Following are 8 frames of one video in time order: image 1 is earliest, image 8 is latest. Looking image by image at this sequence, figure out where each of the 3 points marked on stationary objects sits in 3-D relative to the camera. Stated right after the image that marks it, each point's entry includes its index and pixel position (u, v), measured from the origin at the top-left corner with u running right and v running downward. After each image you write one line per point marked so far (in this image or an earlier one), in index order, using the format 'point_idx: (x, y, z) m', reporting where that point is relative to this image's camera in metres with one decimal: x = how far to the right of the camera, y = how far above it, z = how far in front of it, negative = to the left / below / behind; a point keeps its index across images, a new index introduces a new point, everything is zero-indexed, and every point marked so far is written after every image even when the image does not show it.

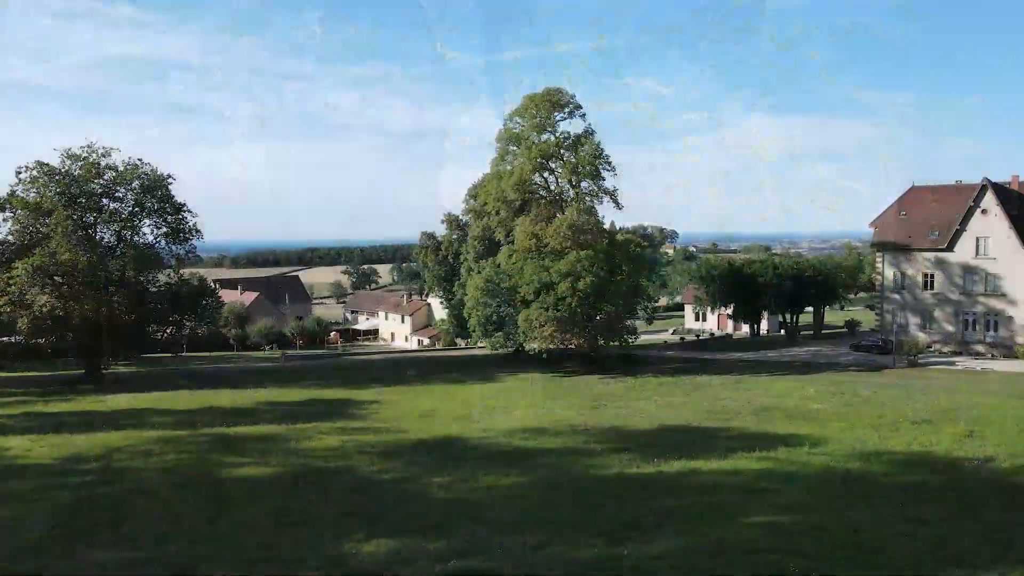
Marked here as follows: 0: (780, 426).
0: (+7.7, -4.0, +19.7) m
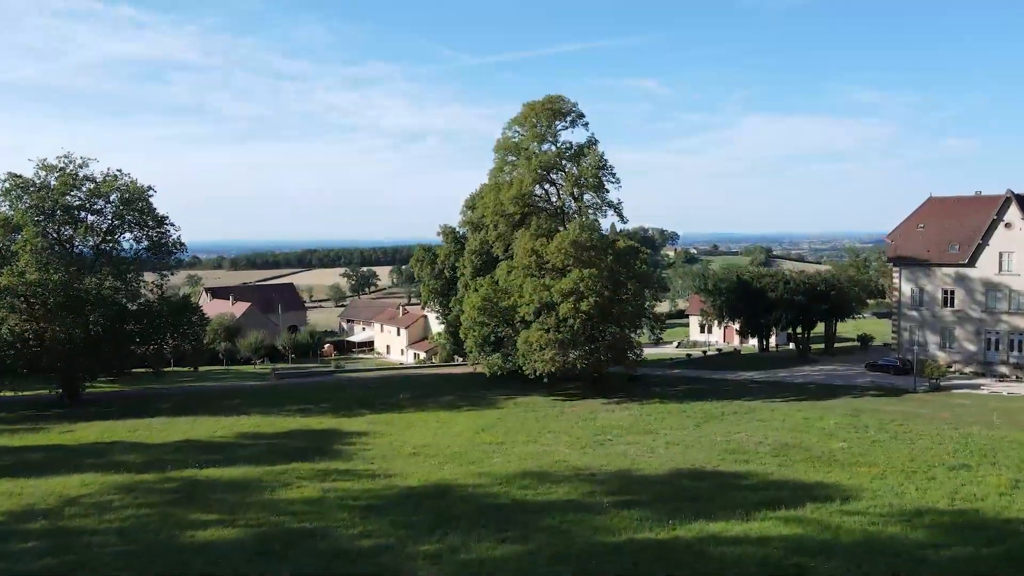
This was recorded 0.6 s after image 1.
0: (+7.6, -4.8, +18.0) m
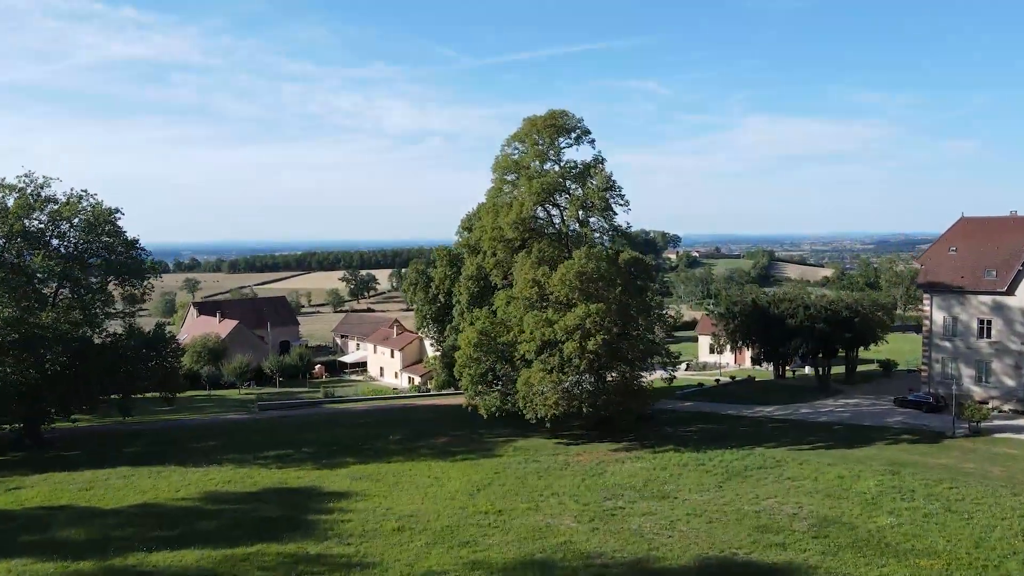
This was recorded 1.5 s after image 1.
0: (+7.6, -6.1, +15.3) m
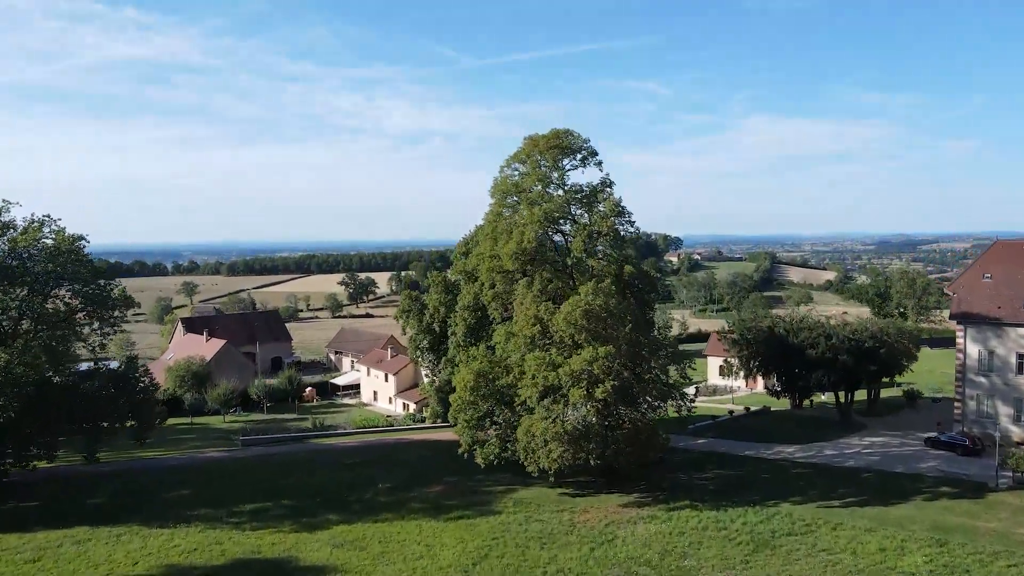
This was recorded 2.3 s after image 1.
0: (+7.6, -7.5, +12.8) m
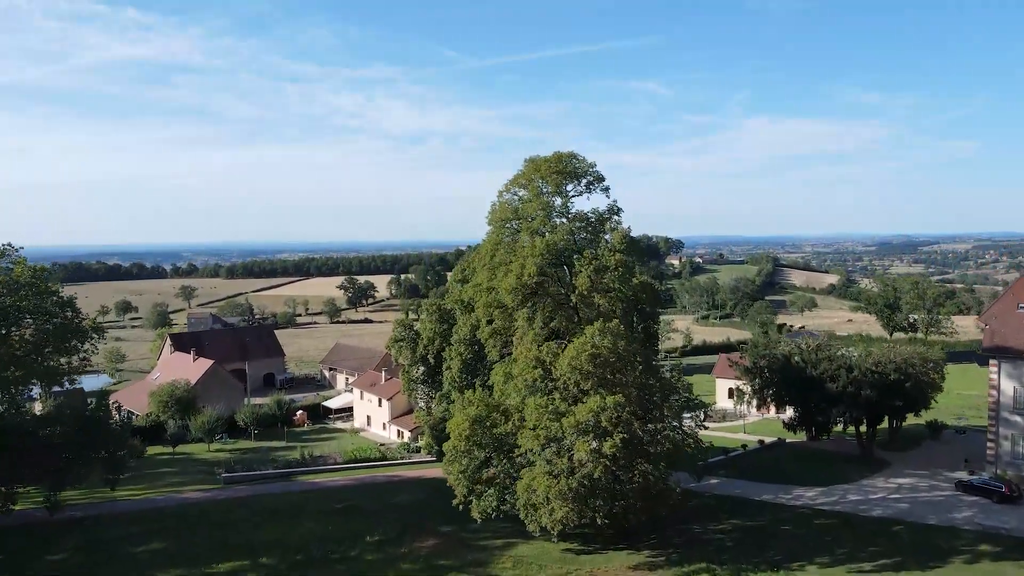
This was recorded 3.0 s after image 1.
0: (+7.5, -8.8, +10.6) m
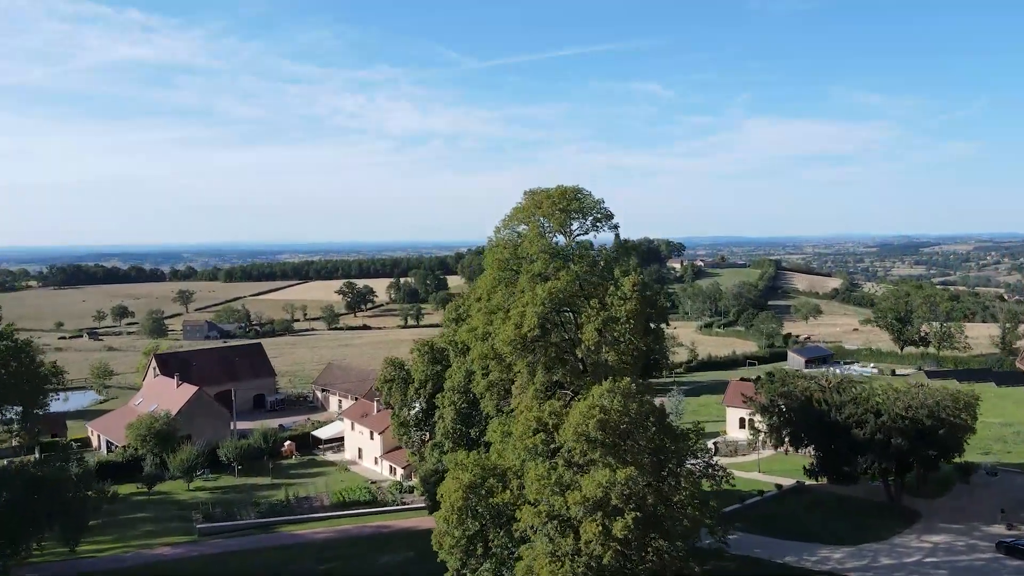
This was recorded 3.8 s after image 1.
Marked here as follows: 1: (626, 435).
0: (+7.5, -10.4, +8.1) m
1: (+3.2, -4.2, +19.5) m
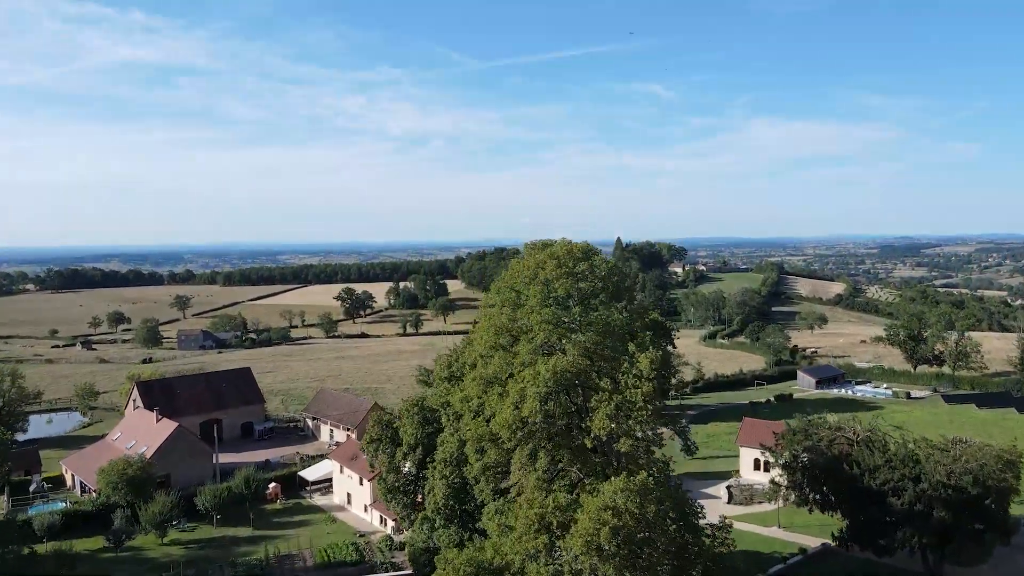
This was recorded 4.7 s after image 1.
0: (+7.4, -12.4, +5.3) m
1: (+3.2, -6.2, +16.7) m
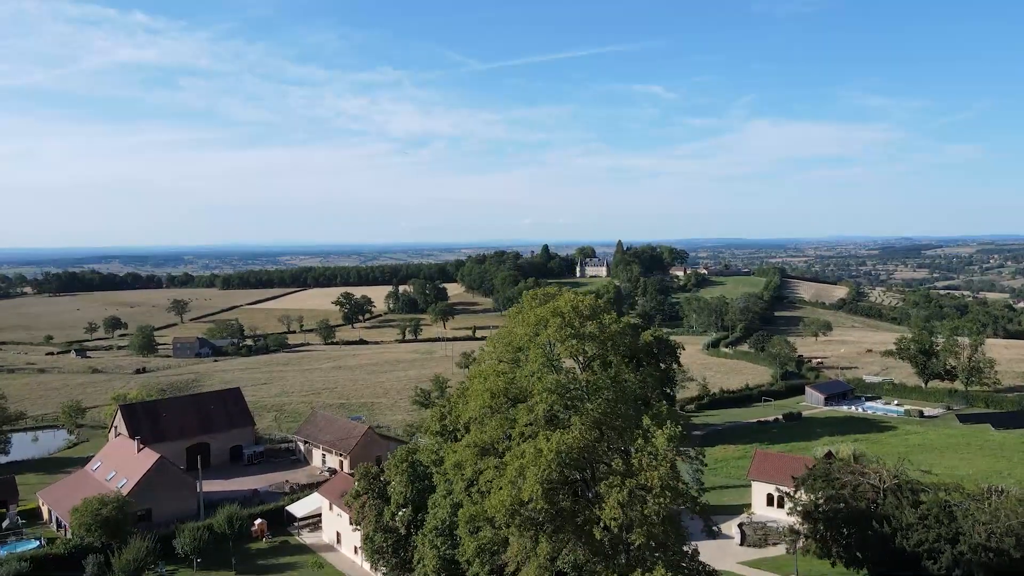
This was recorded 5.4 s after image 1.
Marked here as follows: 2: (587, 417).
0: (+7.3, -13.9, +2.9) m
1: (+3.1, -7.7, +14.4) m
2: (+1.6, -3.1, +16.6) m
